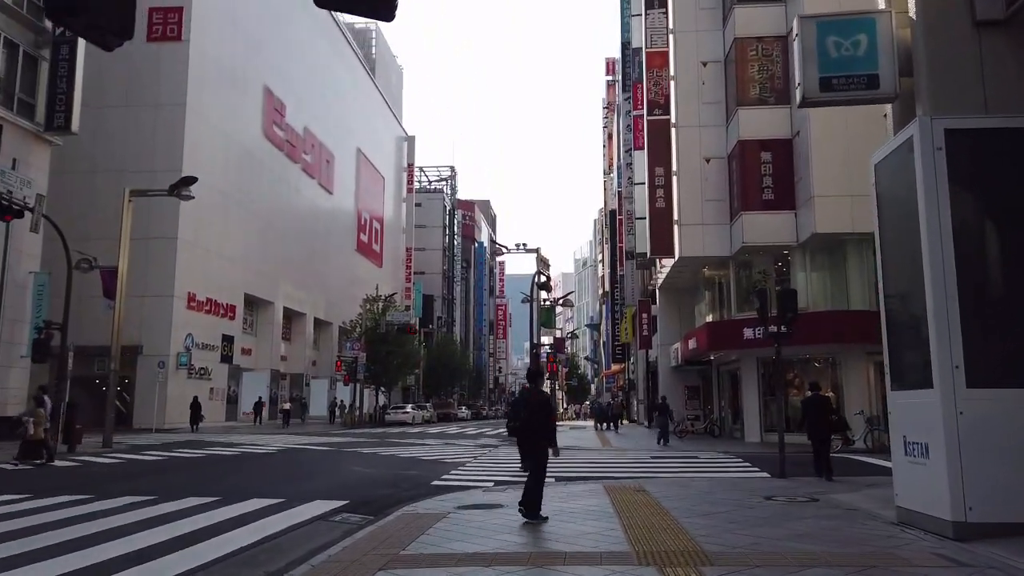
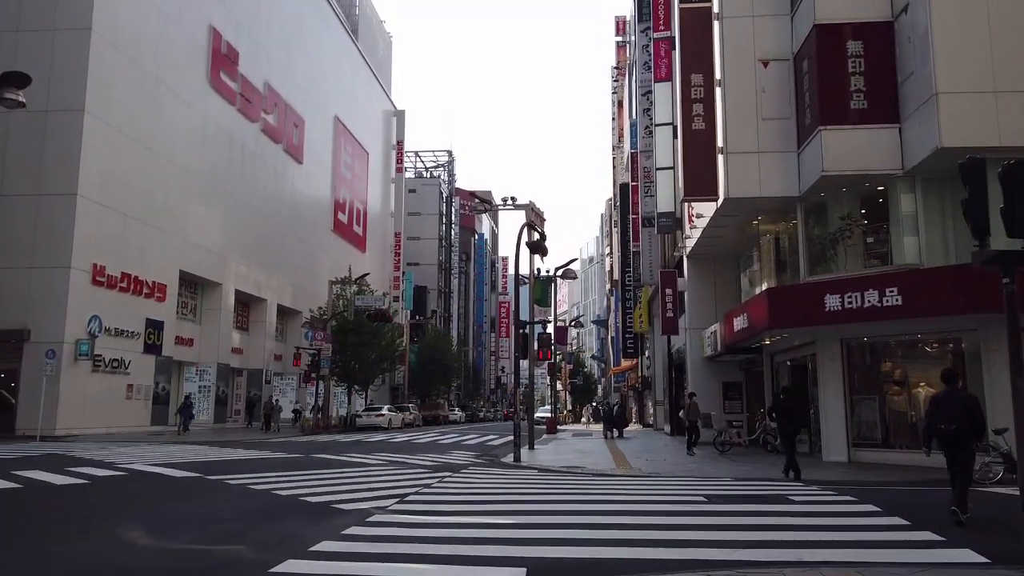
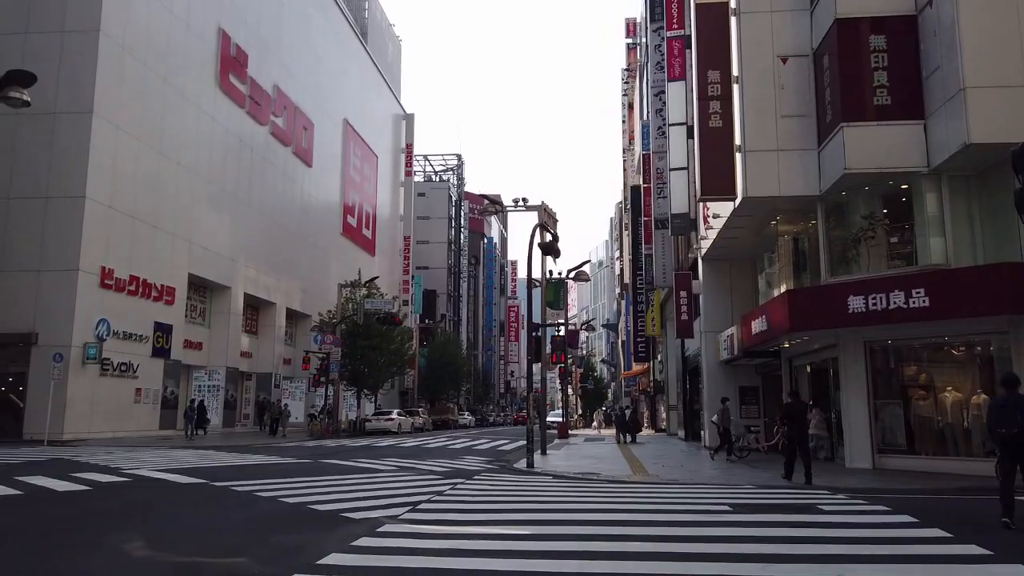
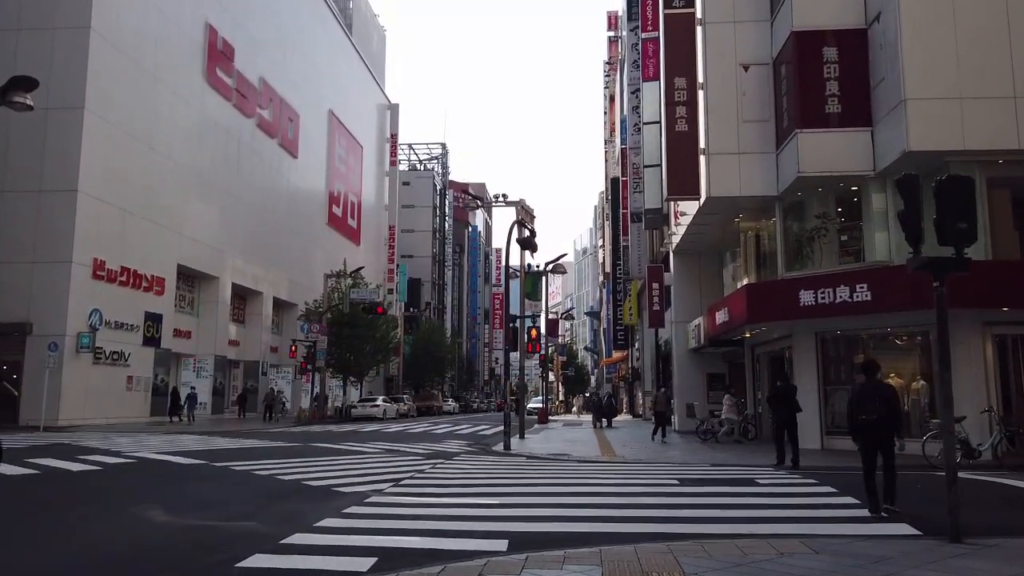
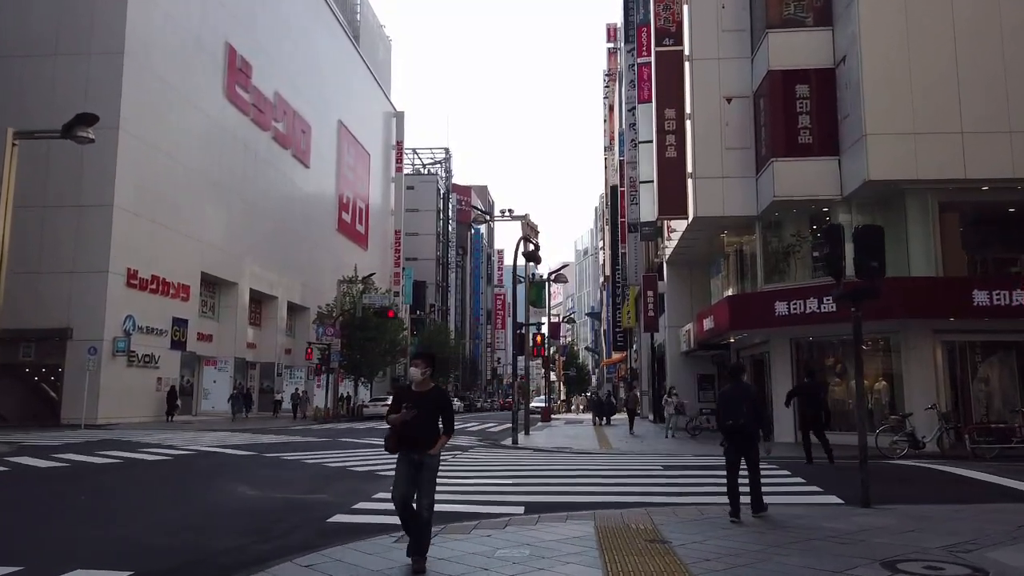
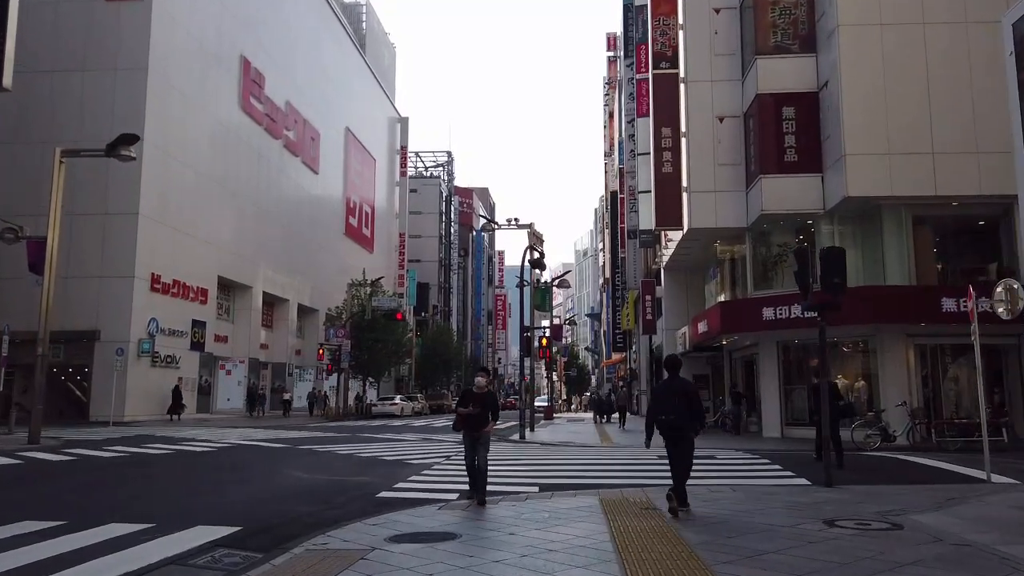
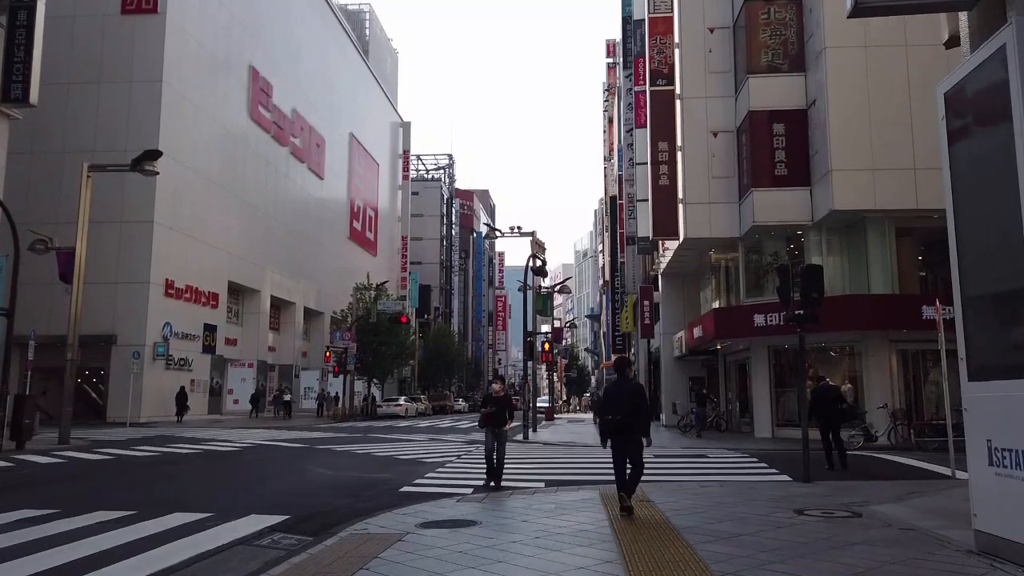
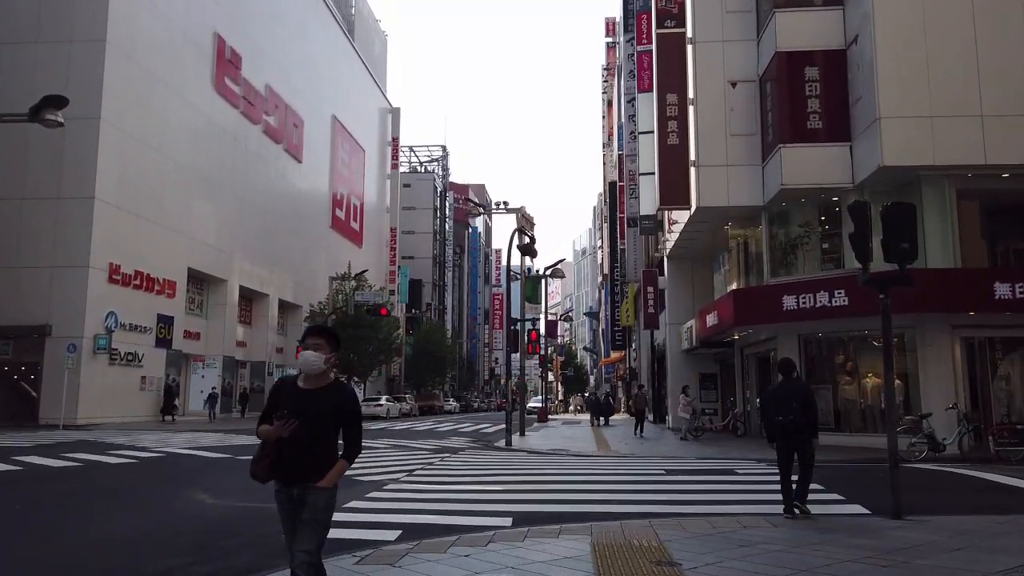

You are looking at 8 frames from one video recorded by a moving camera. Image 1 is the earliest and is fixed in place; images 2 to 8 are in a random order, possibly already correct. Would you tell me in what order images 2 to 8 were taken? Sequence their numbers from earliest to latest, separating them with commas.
7, 6, 5, 8, 4, 2, 3
